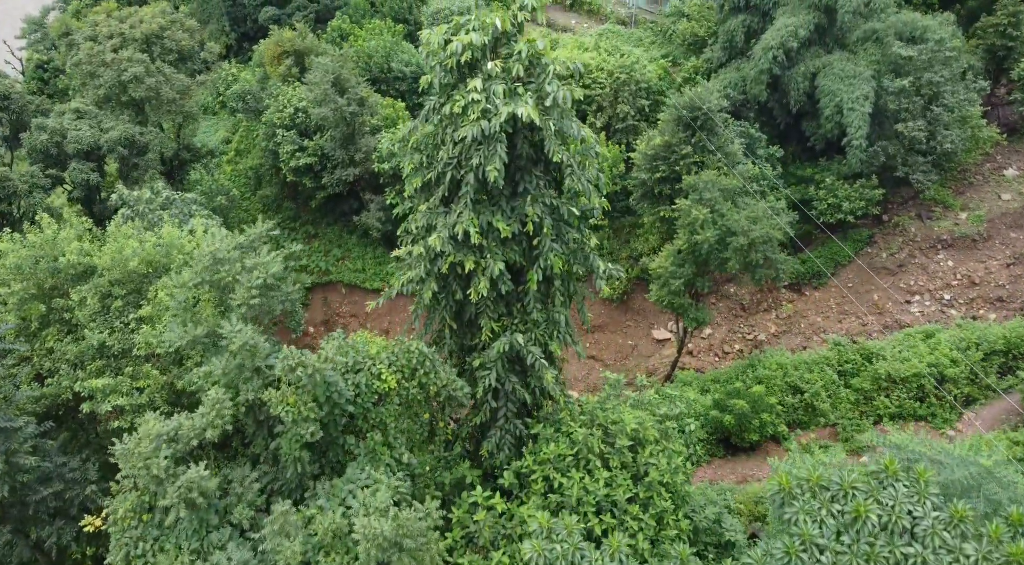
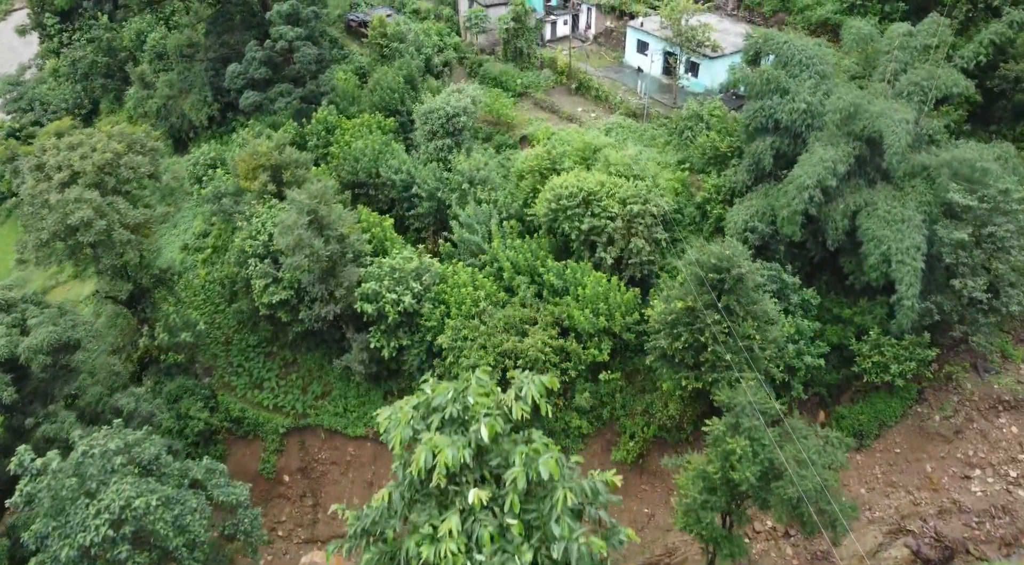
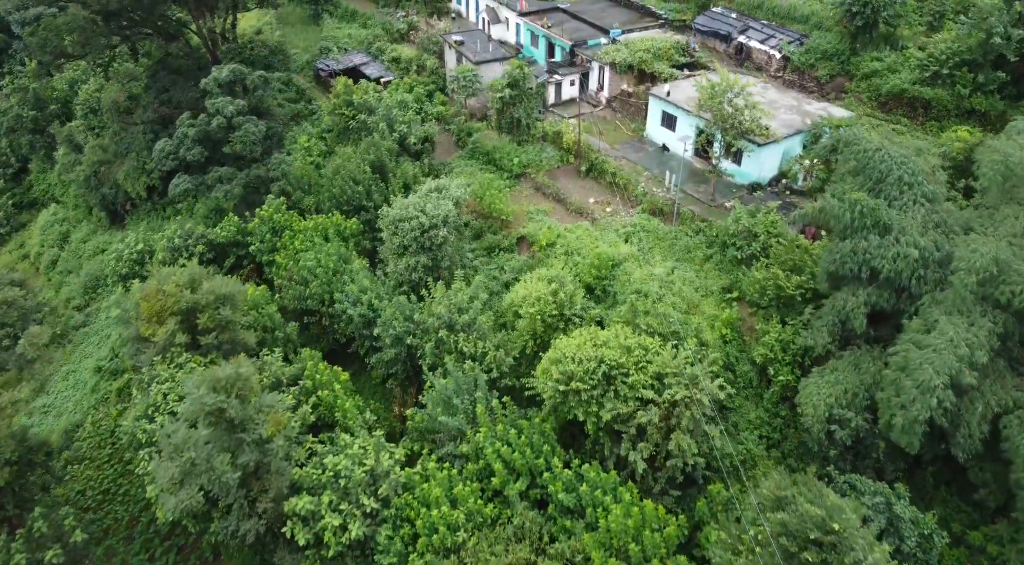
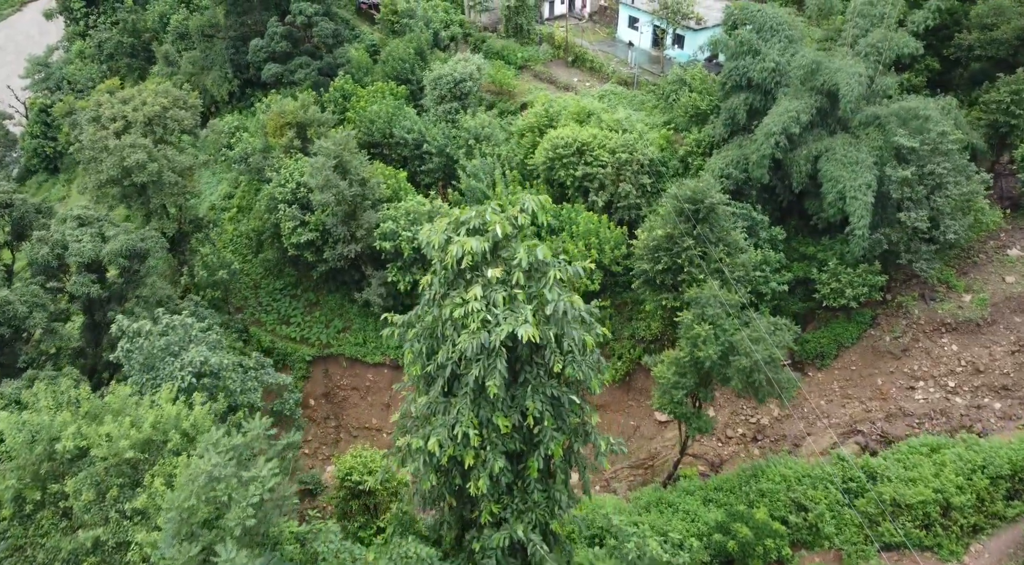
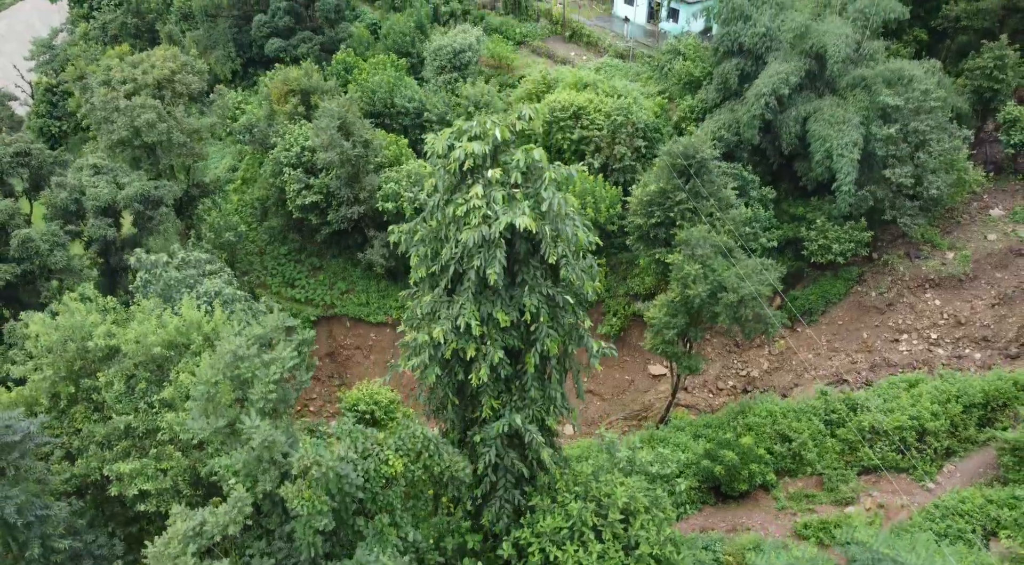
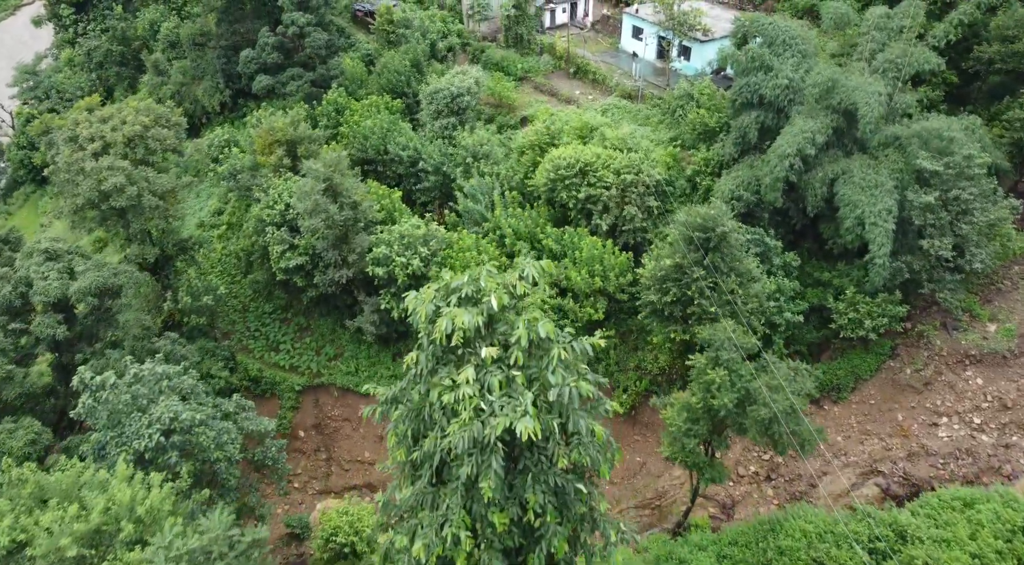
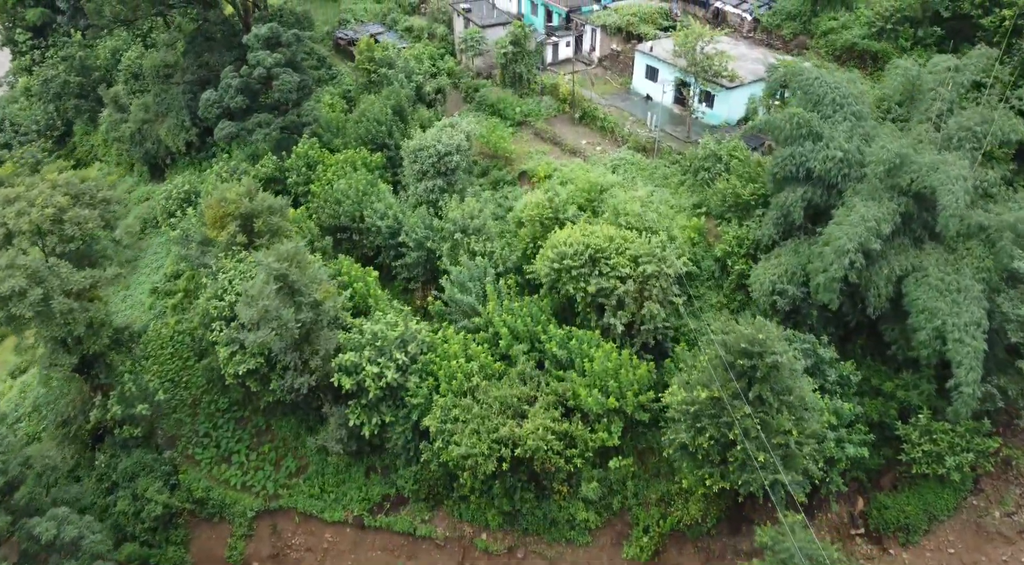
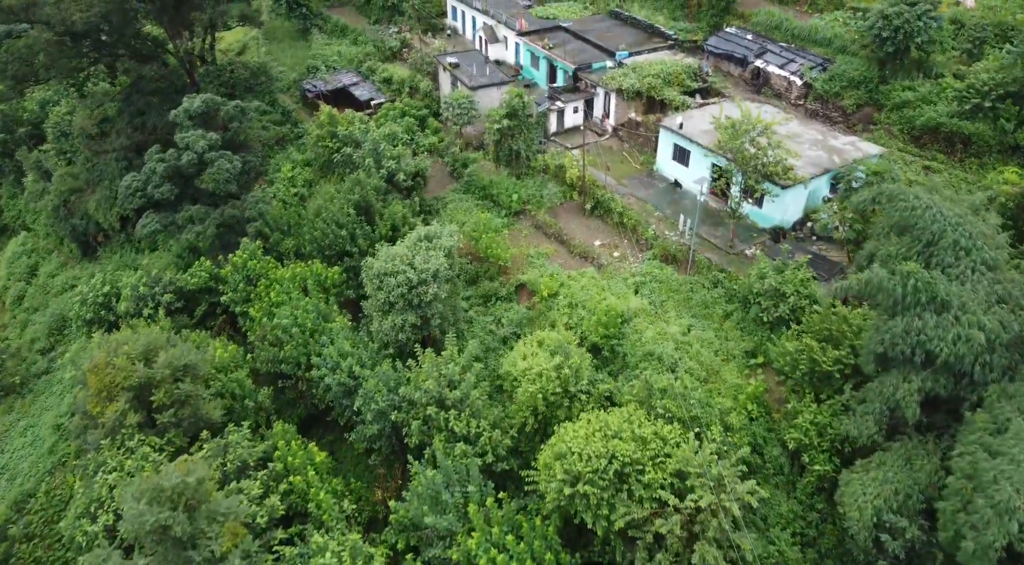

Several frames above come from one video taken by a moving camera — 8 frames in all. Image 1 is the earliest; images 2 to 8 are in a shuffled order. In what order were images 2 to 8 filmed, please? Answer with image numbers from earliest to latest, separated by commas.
5, 4, 6, 2, 7, 3, 8
